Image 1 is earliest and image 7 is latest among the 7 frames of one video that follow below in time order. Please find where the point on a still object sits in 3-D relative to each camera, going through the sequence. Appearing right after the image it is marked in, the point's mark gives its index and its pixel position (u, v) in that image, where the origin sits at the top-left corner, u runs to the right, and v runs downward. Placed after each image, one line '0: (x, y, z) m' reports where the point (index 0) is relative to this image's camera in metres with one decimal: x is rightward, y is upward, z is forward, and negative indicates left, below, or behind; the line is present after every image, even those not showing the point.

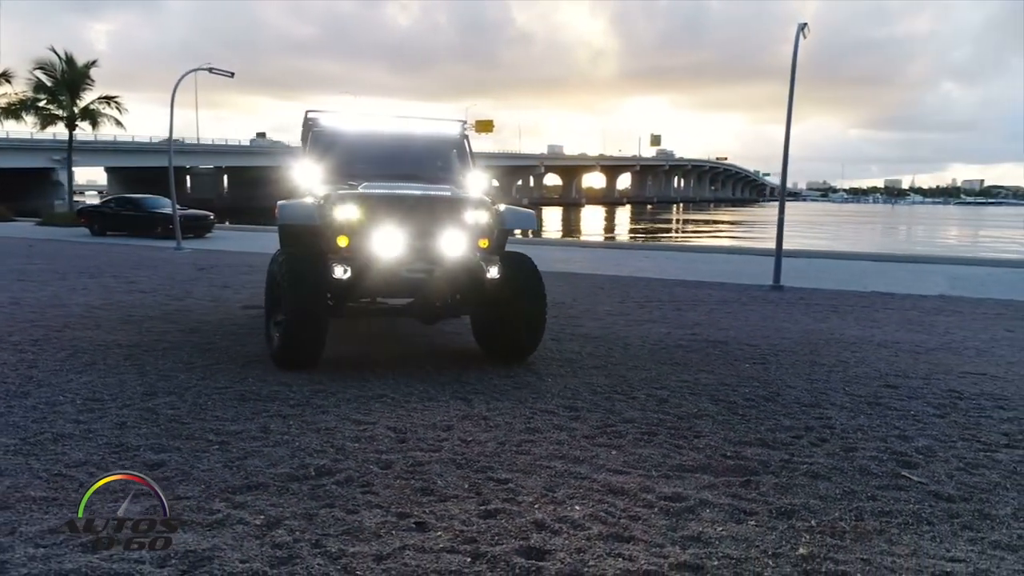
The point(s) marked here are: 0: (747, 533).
0: (+1.2, -1.2, +3.5) m
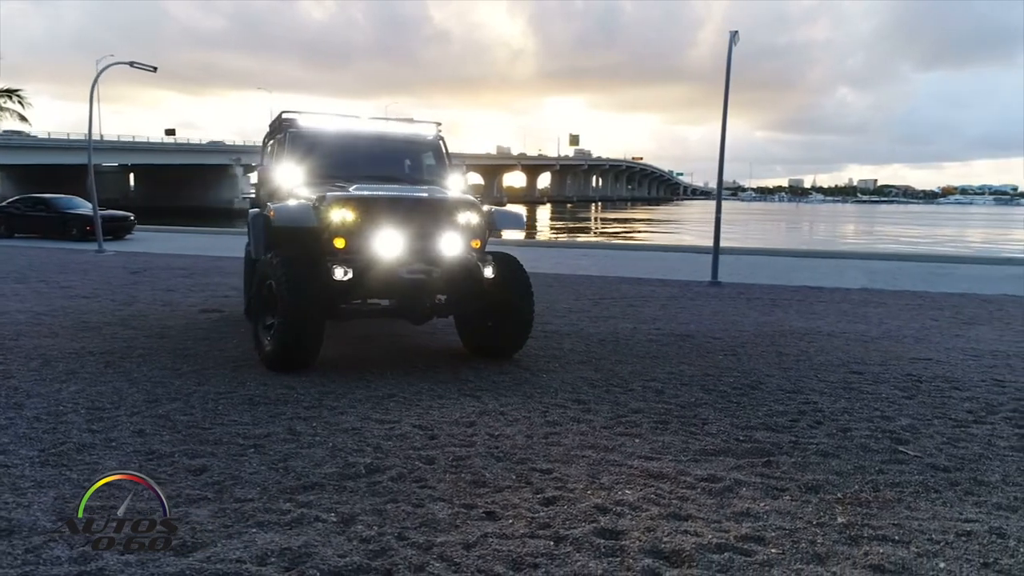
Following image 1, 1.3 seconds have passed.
0: (+1.5, -1.2, +3.8) m
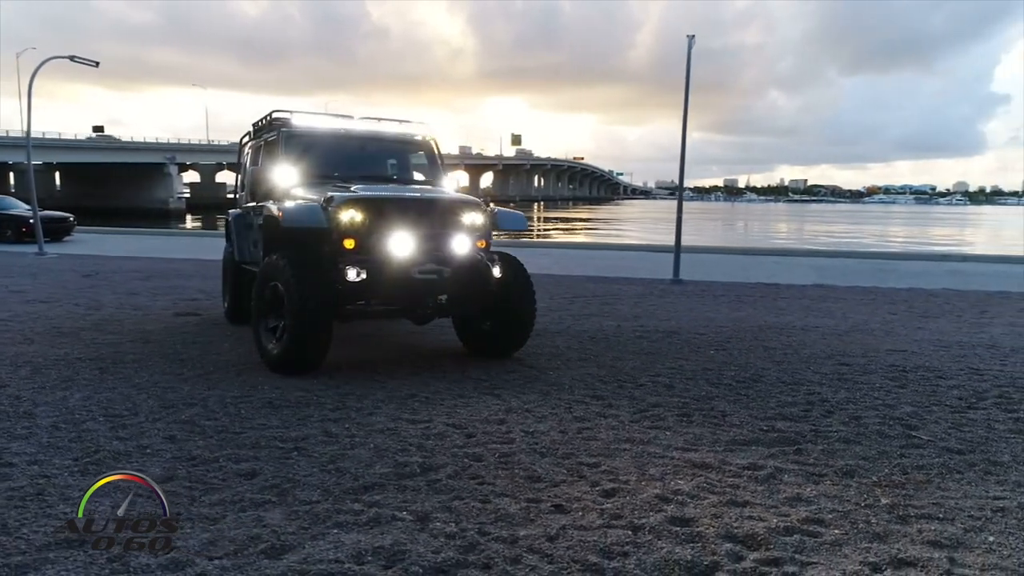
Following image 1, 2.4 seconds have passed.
0: (+1.8, -1.1, +4.0) m
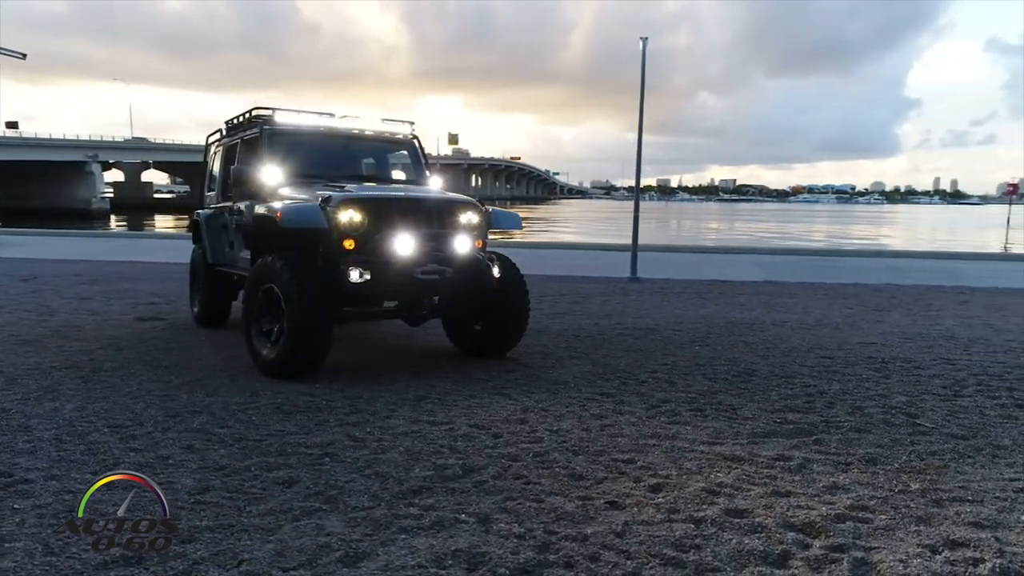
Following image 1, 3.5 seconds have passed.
0: (+2.1, -1.1, +4.2) m
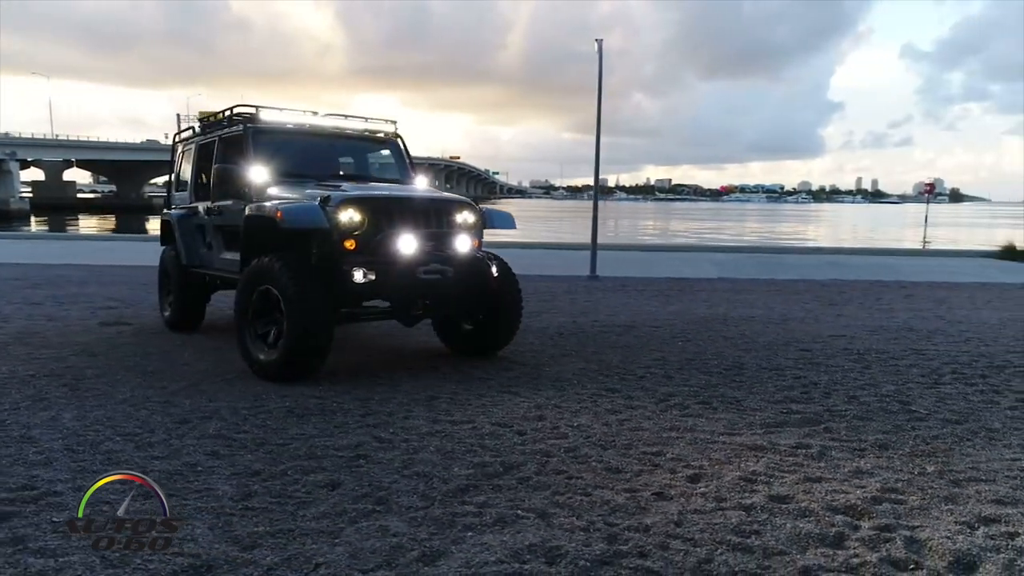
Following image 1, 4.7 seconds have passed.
0: (+2.3, -1.1, +4.4) m
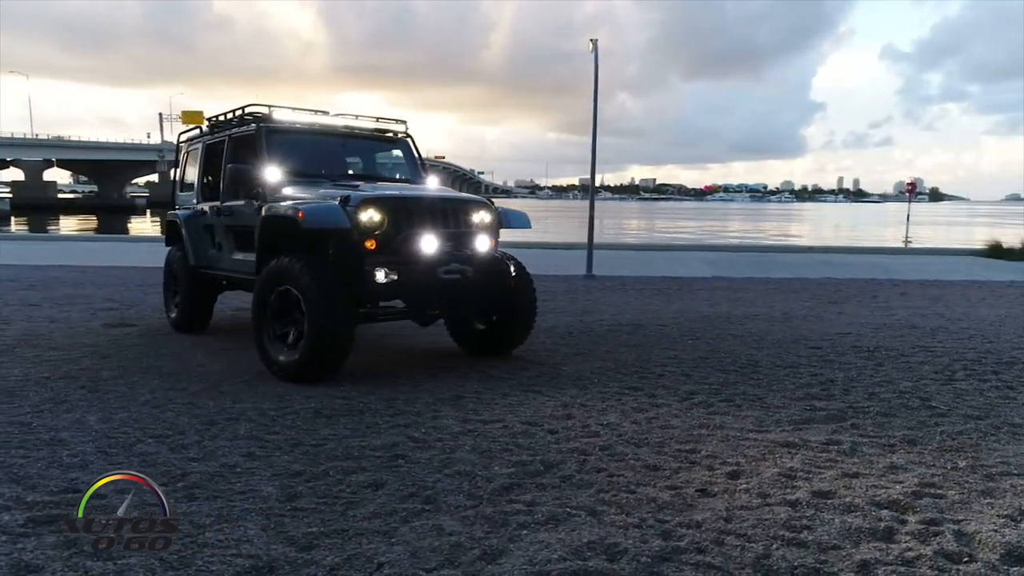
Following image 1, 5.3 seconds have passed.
0: (+2.5, -1.1, +4.5) m
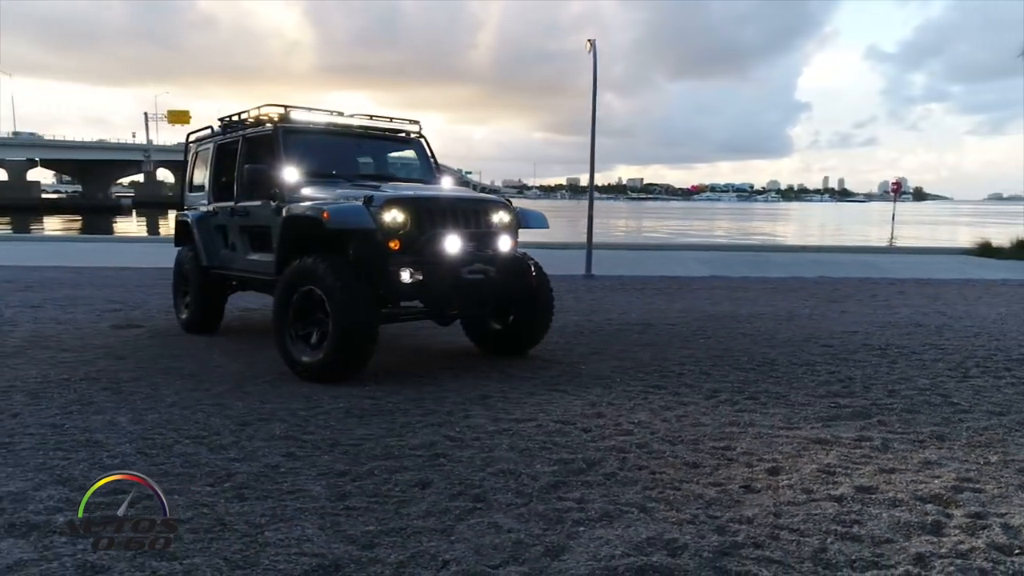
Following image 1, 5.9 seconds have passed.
0: (+2.8, -1.1, +4.6) m
